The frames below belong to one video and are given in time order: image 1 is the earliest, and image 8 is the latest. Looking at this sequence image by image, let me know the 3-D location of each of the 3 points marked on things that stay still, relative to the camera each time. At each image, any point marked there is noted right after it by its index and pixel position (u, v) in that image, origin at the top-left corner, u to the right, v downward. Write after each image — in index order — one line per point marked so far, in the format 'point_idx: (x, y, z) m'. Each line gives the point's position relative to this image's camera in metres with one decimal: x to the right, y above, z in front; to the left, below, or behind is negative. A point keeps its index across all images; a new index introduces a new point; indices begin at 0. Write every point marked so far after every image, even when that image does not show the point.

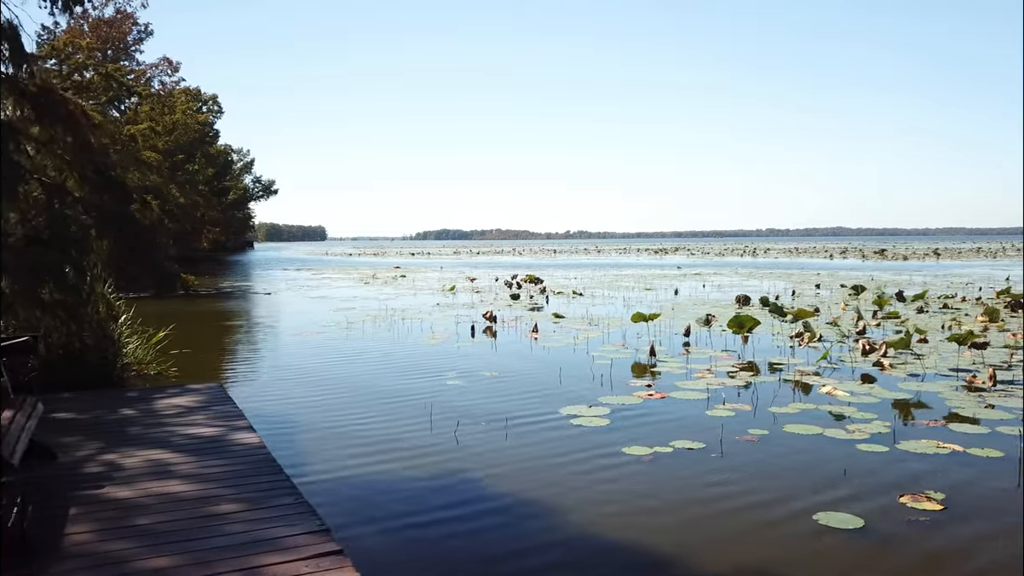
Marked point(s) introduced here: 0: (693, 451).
0: (+1.3, -1.2, +6.1) m
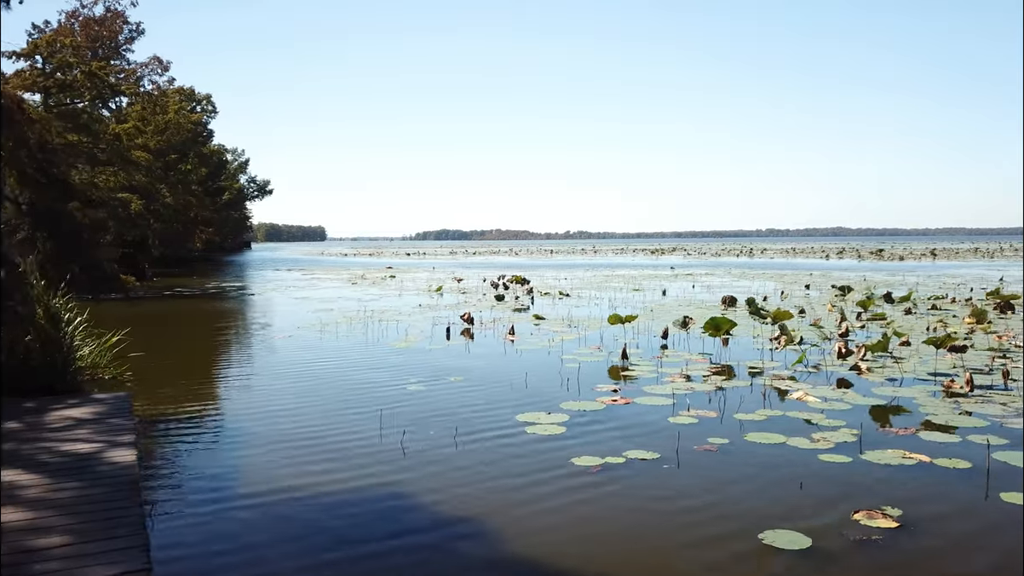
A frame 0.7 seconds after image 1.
0: (+0.9, -1.2, +5.8) m
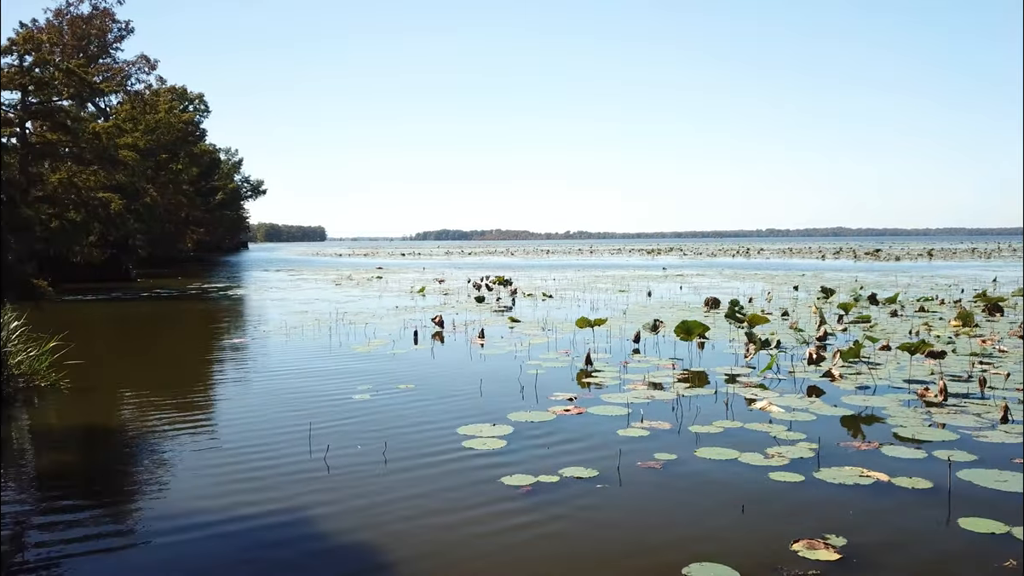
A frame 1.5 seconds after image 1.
0: (+0.4, -1.3, +5.4) m
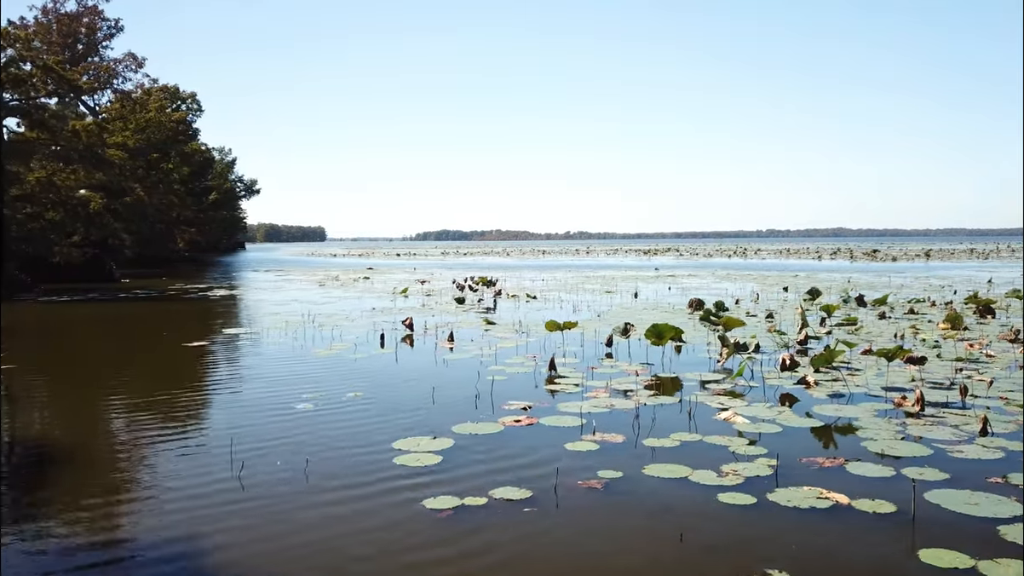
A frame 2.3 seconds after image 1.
0: (0.0, -1.3, +4.9) m
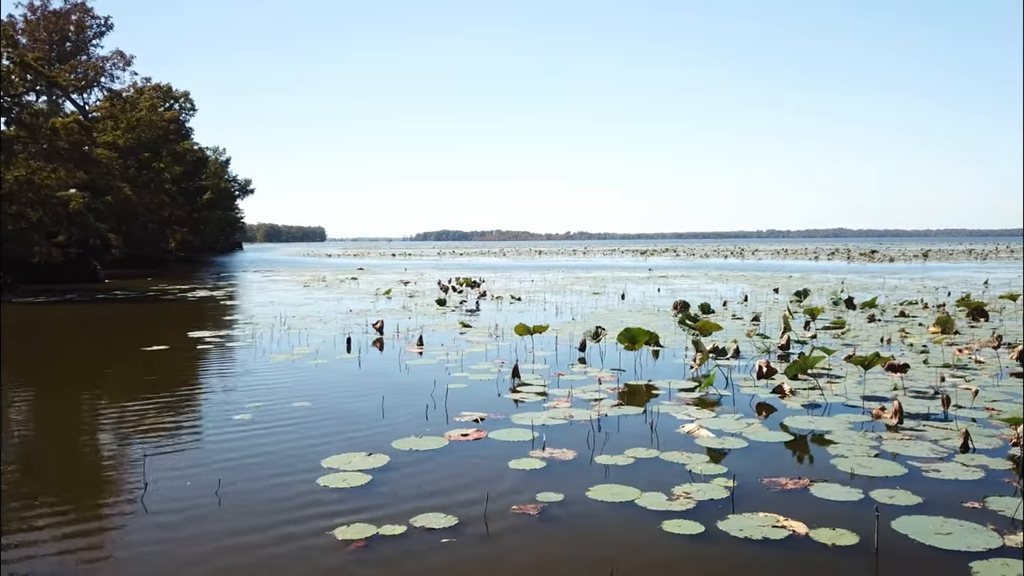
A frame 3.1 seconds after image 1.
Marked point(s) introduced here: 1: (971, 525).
0: (-0.4, -1.3, +4.4) m
1: (+2.4, -1.2, +4.3) m
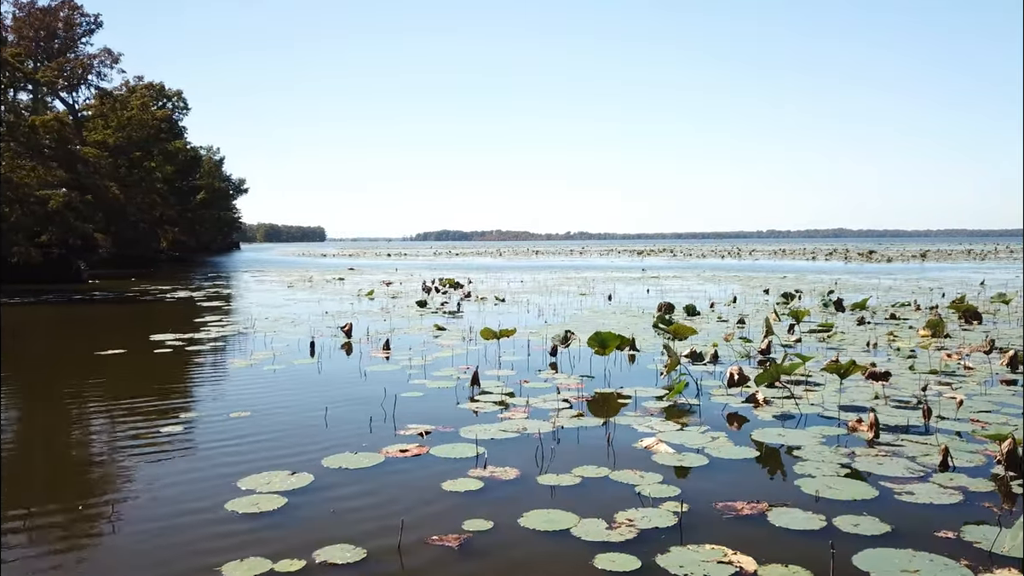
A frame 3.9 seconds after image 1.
0: (-0.8, -1.3, +3.9) m
1: (+2.0, -1.3, +3.8) m
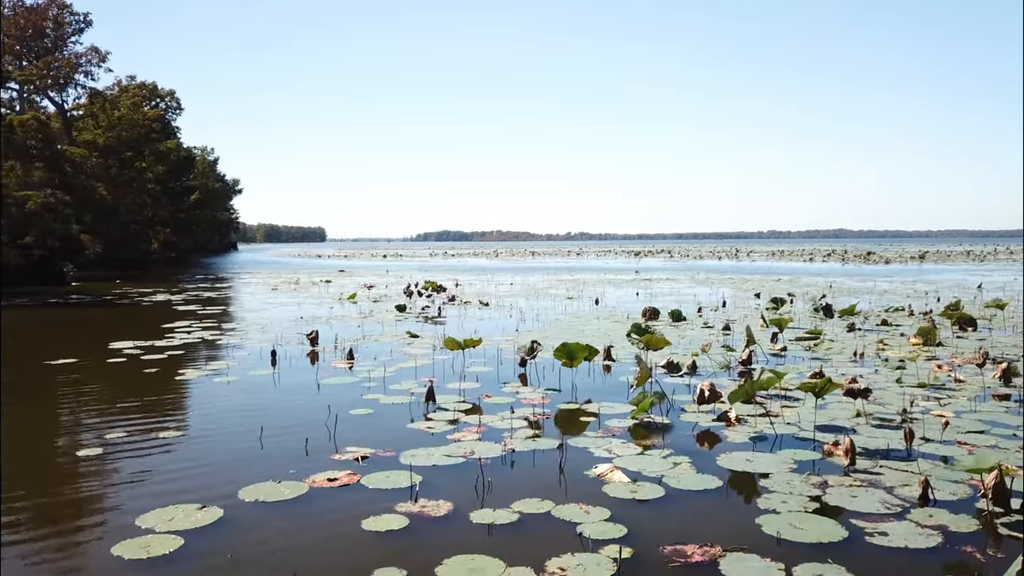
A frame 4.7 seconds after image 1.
0: (-1.2, -1.4, +3.4) m
1: (+1.6, -1.3, +3.3) m
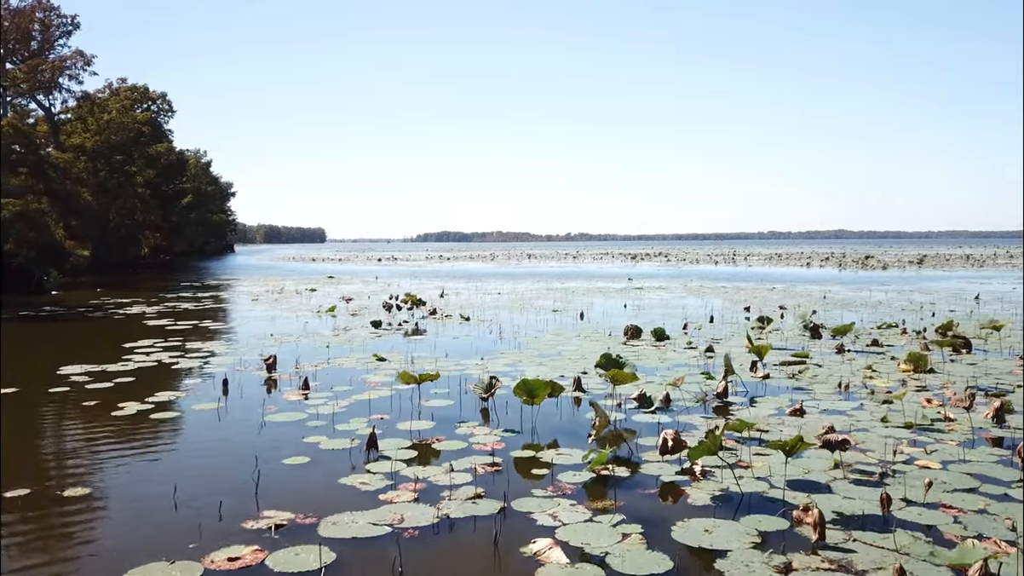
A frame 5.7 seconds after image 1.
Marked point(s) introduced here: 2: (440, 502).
0: (-1.6, -1.7, +2.8) m
1: (+1.2, -1.7, +2.7) m
2: (-0.5, -1.5, +5.8) m
